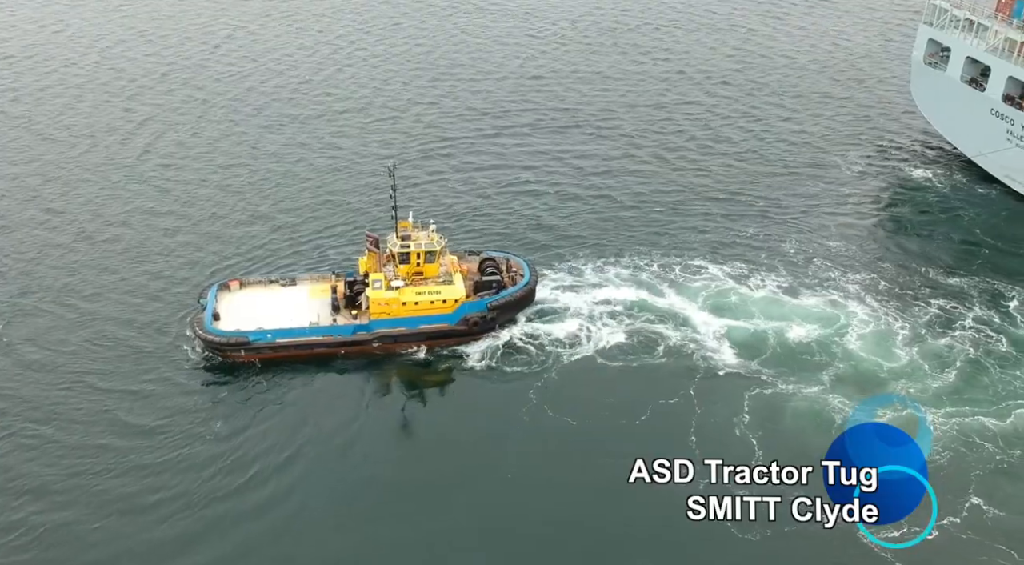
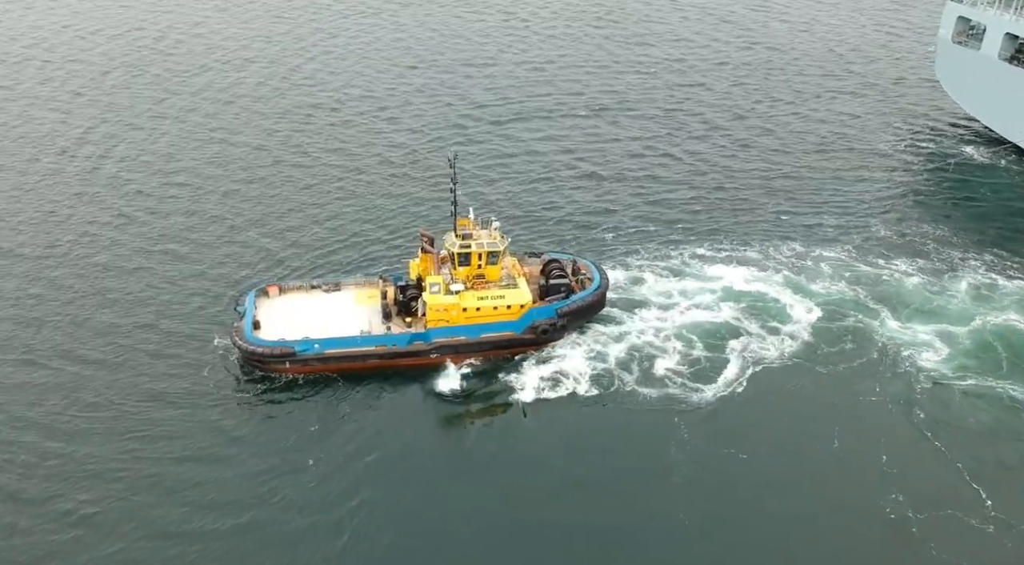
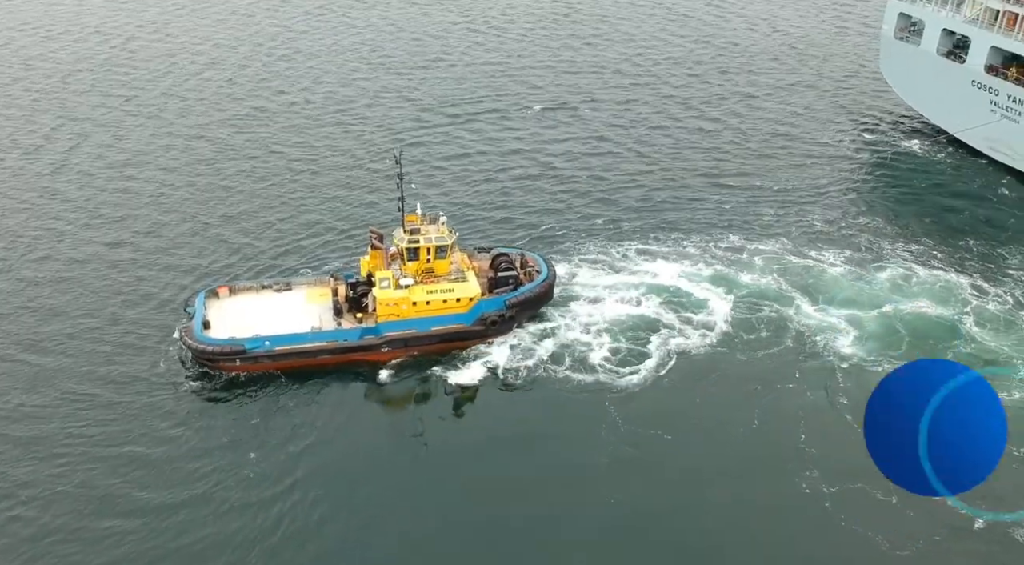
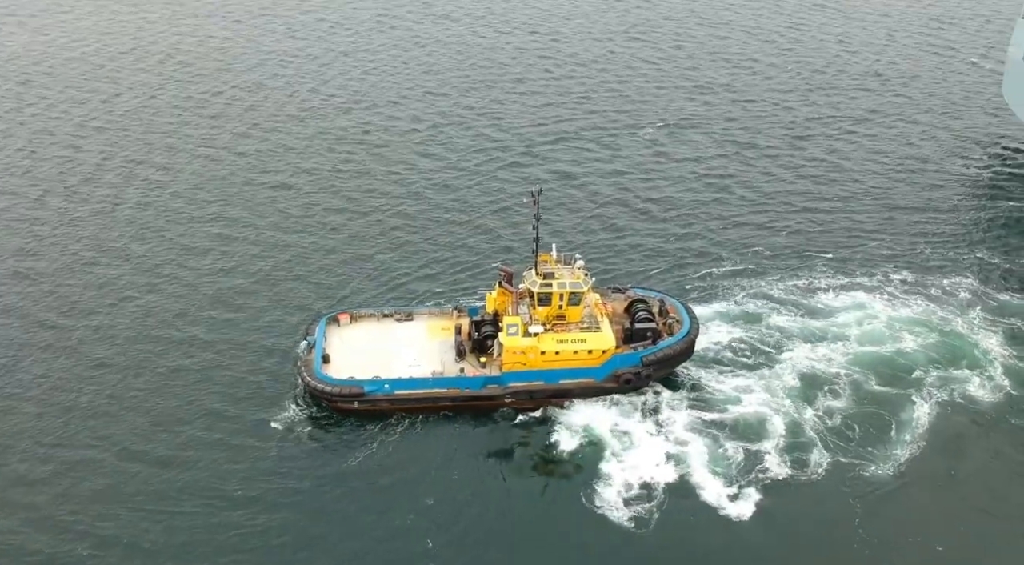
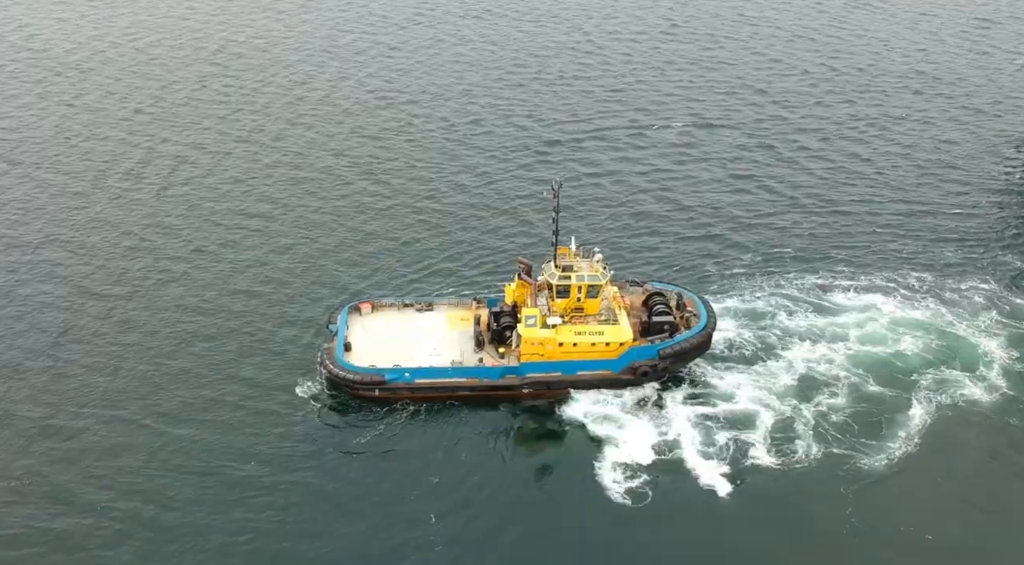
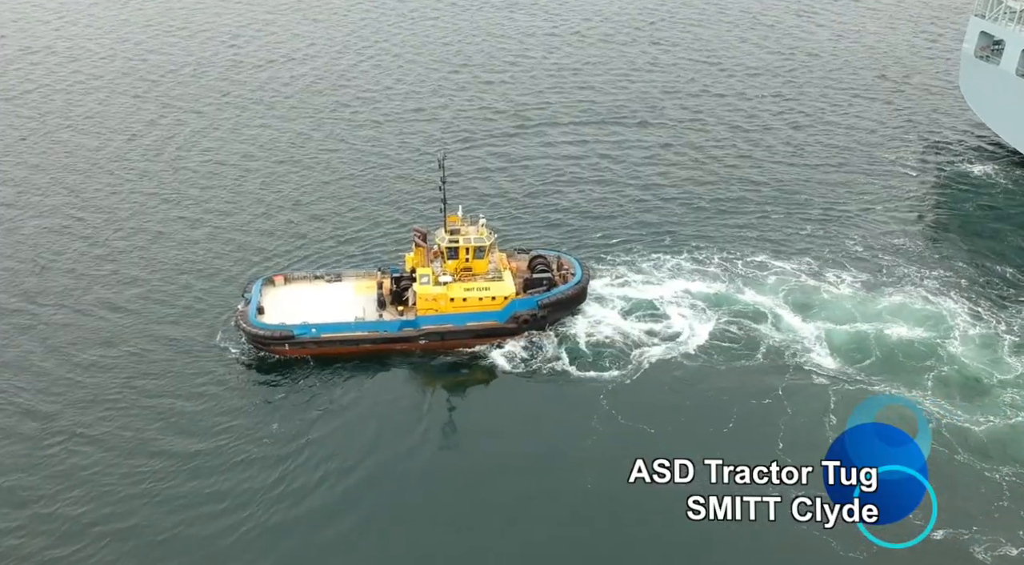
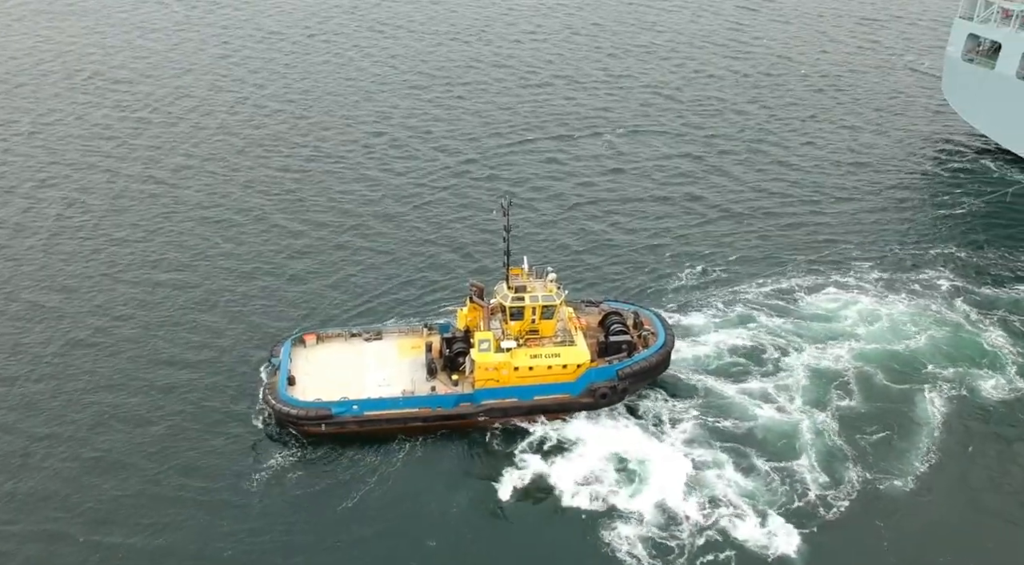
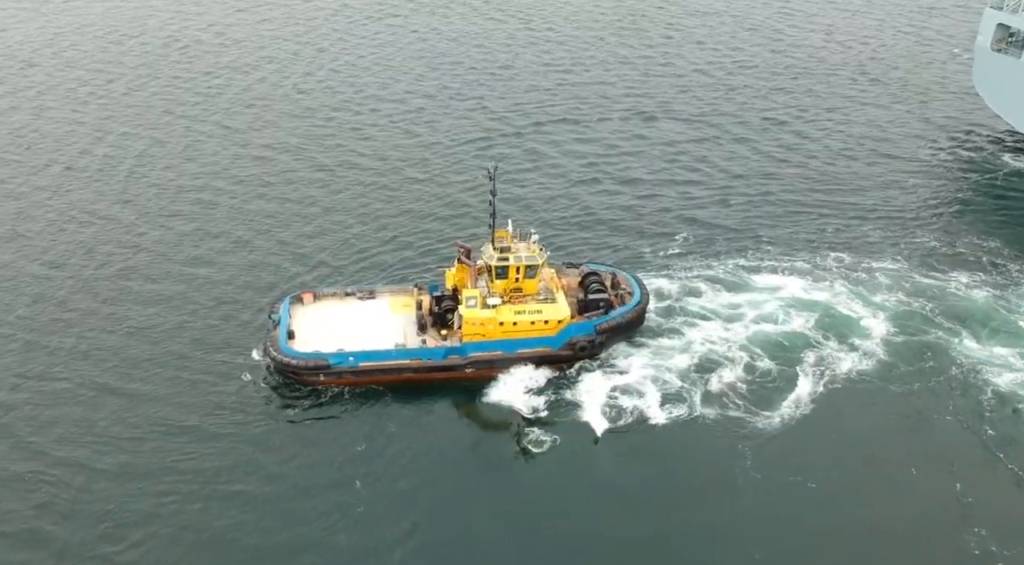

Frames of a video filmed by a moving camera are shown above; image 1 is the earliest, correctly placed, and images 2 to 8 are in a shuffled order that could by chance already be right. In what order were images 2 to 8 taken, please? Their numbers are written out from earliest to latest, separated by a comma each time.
6, 3, 2, 8, 5, 4, 7
